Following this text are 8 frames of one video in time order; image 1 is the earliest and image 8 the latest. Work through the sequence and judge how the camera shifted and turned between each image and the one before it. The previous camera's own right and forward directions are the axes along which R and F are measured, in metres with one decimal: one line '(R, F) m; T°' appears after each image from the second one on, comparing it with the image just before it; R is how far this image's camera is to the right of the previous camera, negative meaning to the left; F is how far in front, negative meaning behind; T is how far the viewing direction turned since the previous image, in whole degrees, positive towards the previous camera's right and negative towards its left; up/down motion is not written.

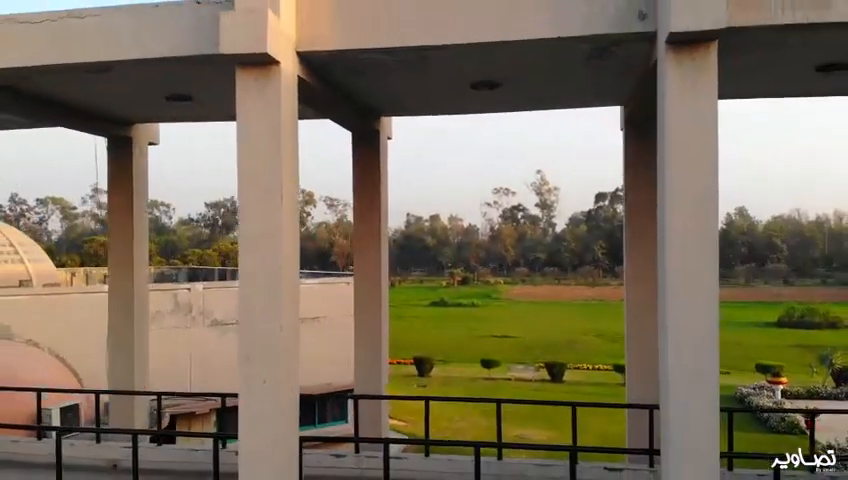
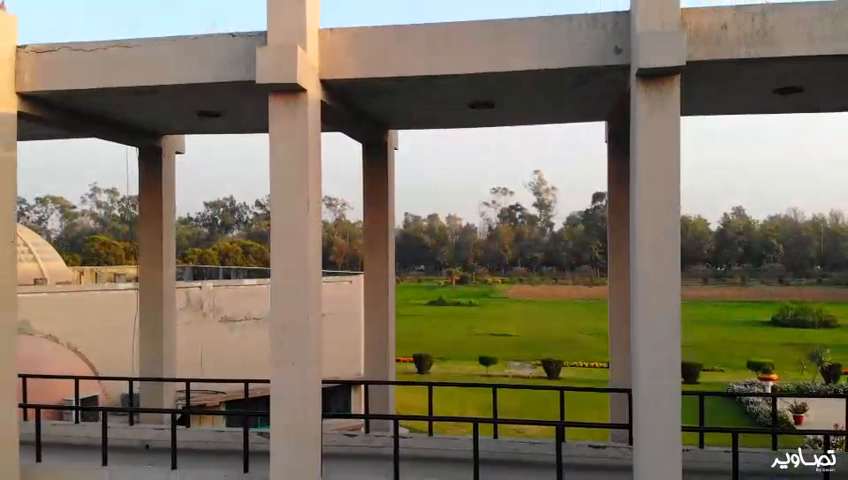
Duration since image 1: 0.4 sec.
(-0.1, -0.7) m; 0°
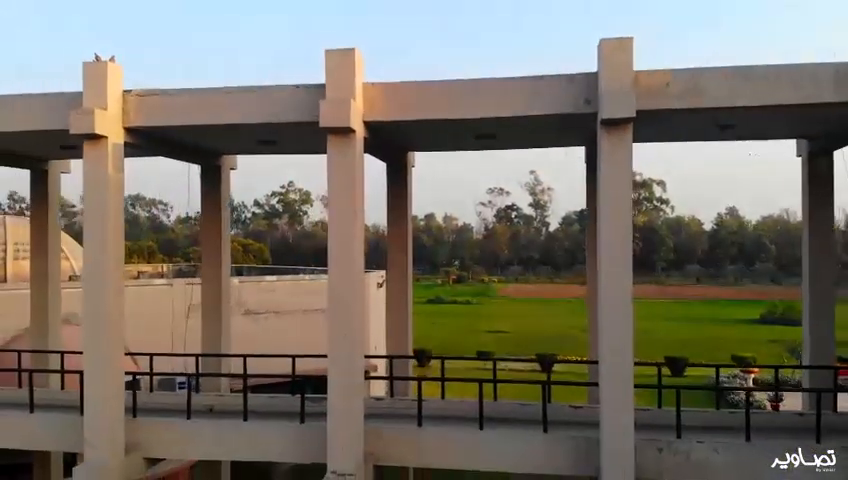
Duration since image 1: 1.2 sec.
(-0.2, -1.6) m; 0°
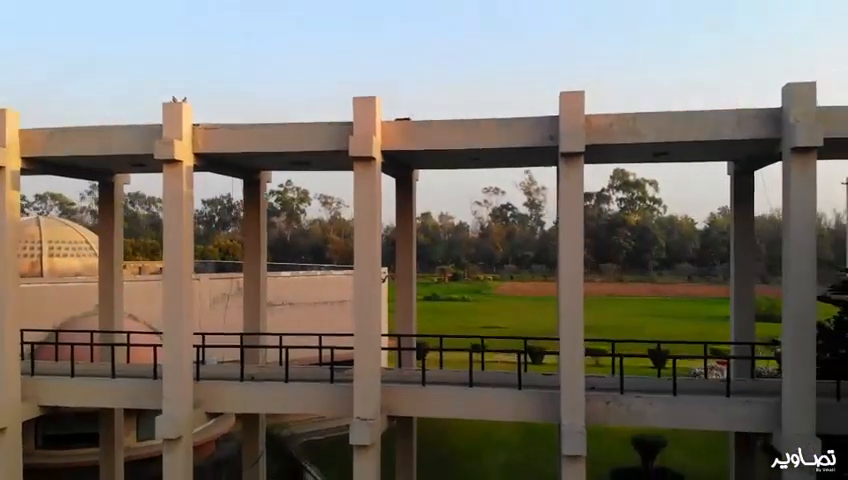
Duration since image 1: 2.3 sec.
(-0.1, -2.1) m; 0°
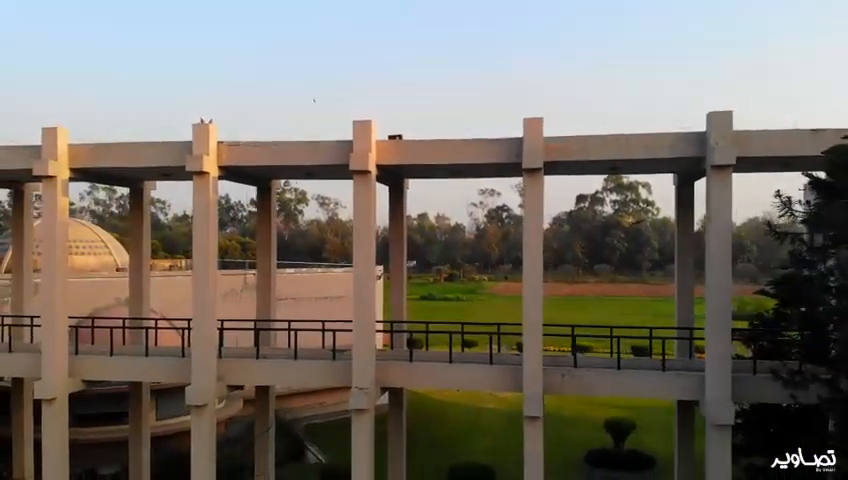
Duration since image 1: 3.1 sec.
(+0.1, -1.8) m; 0°
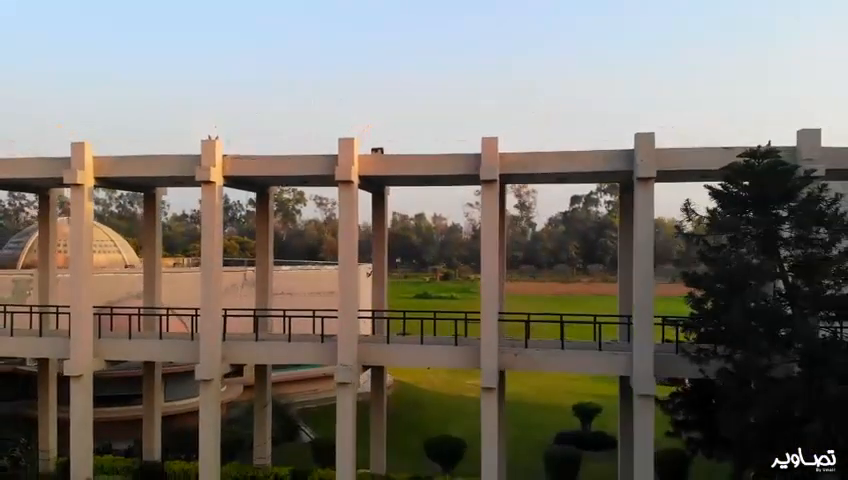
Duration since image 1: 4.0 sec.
(+0.4, -1.9) m; 0°
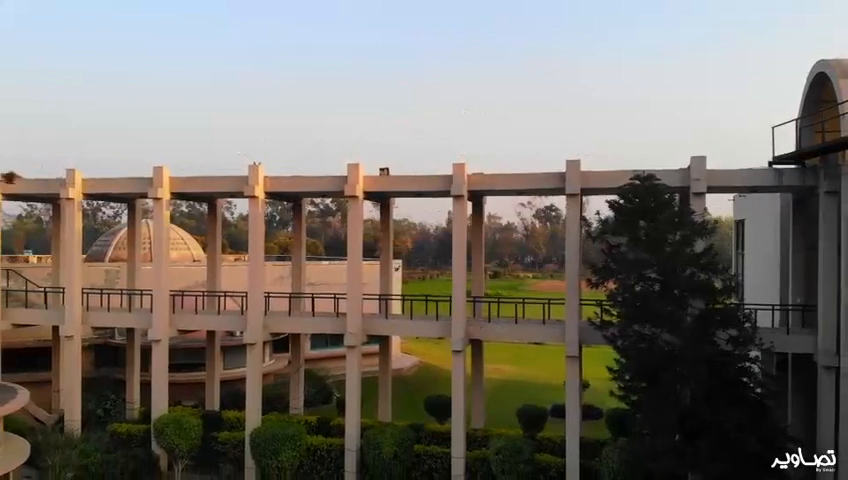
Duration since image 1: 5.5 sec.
(+1.6, -4.0) m; -5°
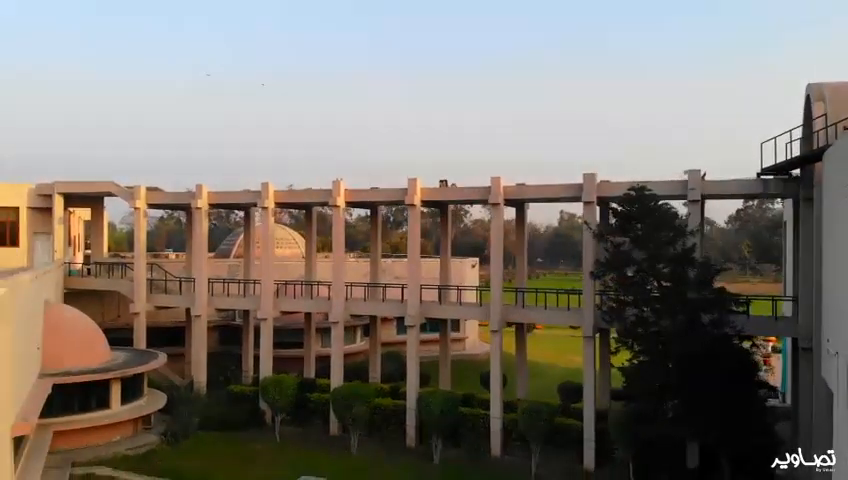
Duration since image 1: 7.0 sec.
(+1.9, -3.6) m; -9°
